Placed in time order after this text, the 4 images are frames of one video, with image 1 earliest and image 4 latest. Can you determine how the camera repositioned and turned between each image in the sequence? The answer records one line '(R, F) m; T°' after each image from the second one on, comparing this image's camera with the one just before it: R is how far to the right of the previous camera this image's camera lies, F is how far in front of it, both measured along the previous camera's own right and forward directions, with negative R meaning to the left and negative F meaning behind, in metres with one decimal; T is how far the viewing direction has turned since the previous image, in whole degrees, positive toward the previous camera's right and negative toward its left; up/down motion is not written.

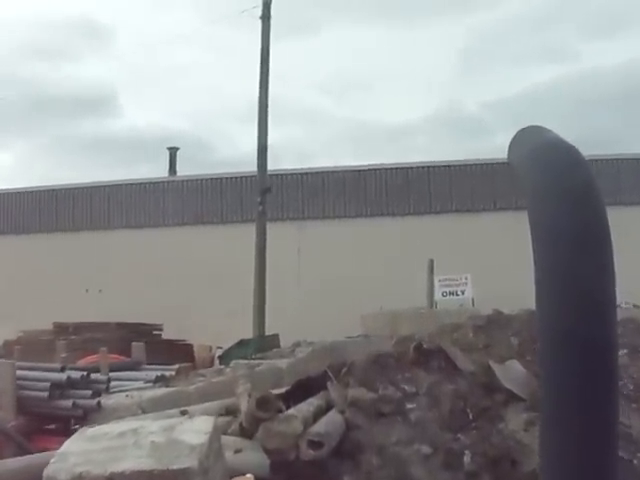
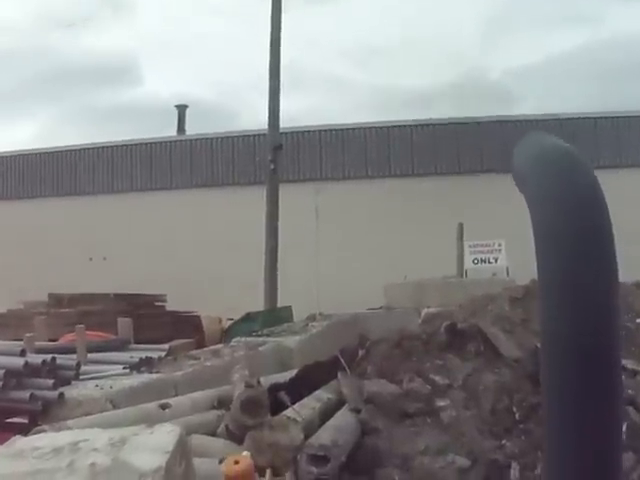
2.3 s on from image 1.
(+0.1, +1.2) m; -2°
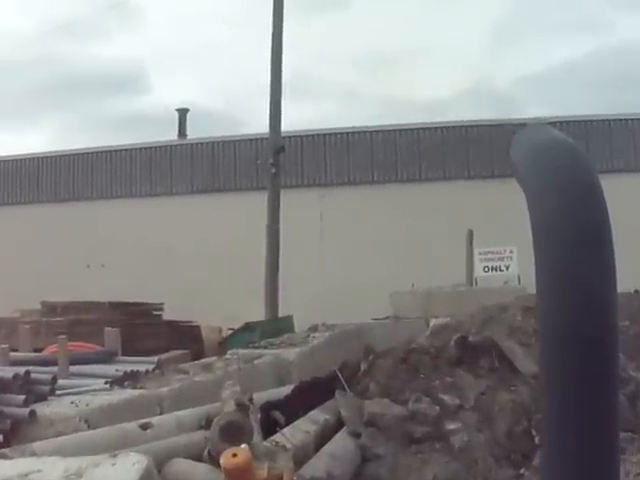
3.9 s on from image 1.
(+0.1, +0.5) m; -1°
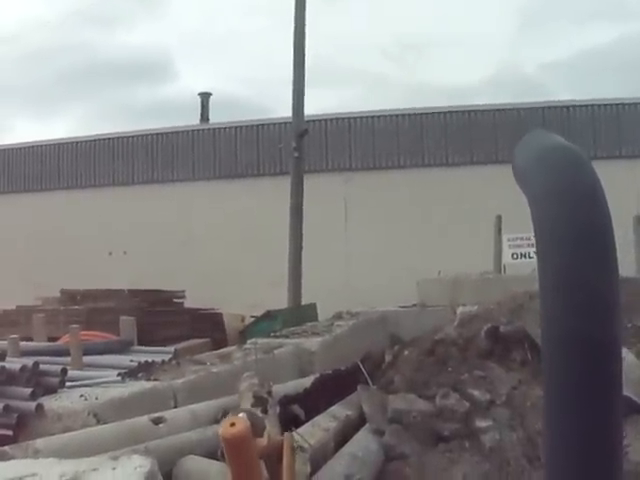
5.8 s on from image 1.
(0.0, +0.3) m; -2°
